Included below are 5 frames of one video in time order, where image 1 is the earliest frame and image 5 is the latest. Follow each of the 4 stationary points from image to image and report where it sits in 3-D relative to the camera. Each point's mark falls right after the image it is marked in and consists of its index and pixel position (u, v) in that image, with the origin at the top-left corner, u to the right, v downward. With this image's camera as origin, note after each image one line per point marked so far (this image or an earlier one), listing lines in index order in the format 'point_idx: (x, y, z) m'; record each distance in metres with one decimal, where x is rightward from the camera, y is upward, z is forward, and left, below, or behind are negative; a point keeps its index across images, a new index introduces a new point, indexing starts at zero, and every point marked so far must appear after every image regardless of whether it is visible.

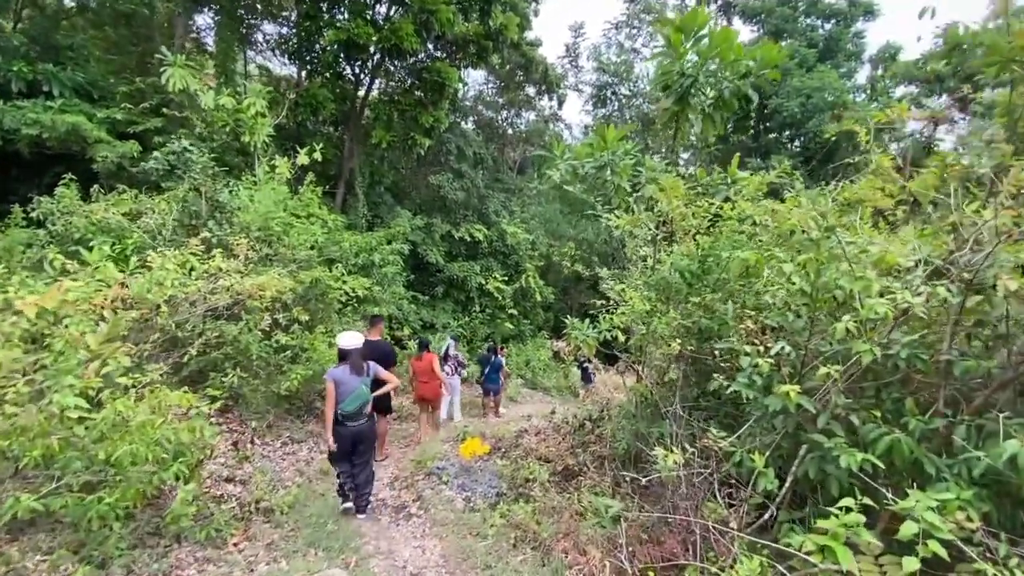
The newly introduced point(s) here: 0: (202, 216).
0: (-4.9, +1.2, +7.8) m
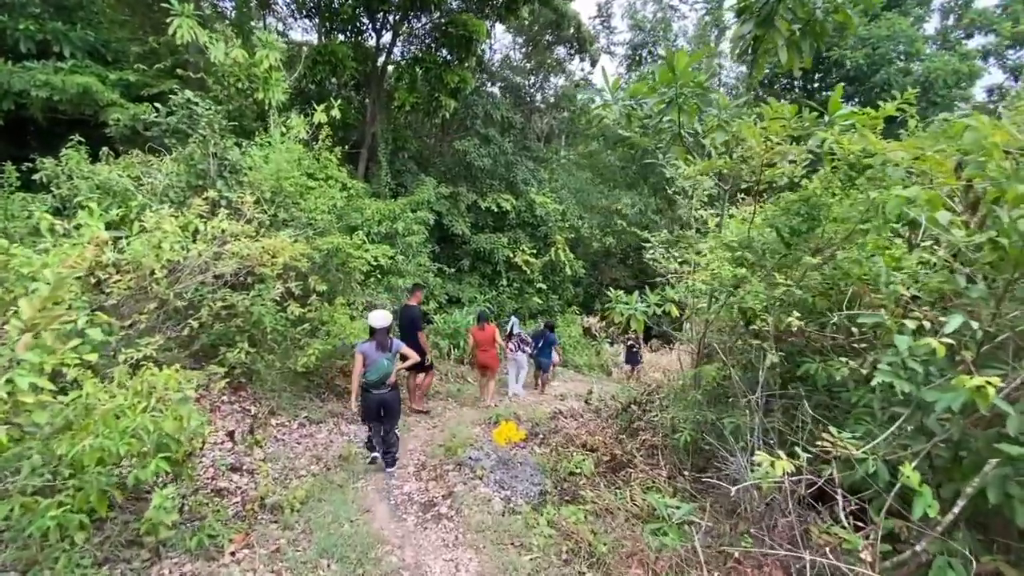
0: (-4.4, +1.6, +7.1) m
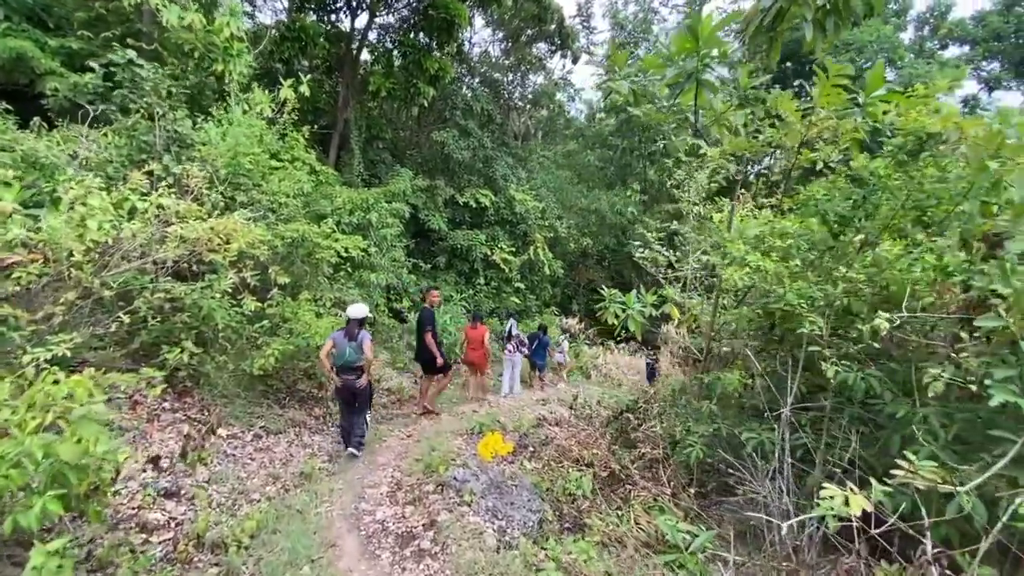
0: (-4.5, +1.8, +6.2) m
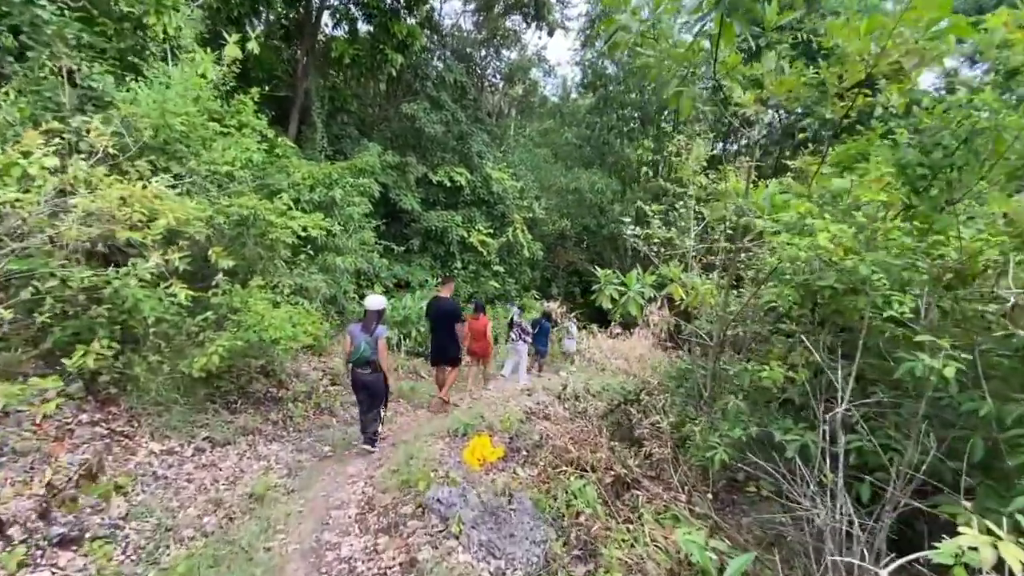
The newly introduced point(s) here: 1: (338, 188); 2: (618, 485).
0: (-4.7, +1.9, +5.1) m
1: (-3.1, +1.8, +8.7) m
2: (+1.0, -1.8, +4.5) m
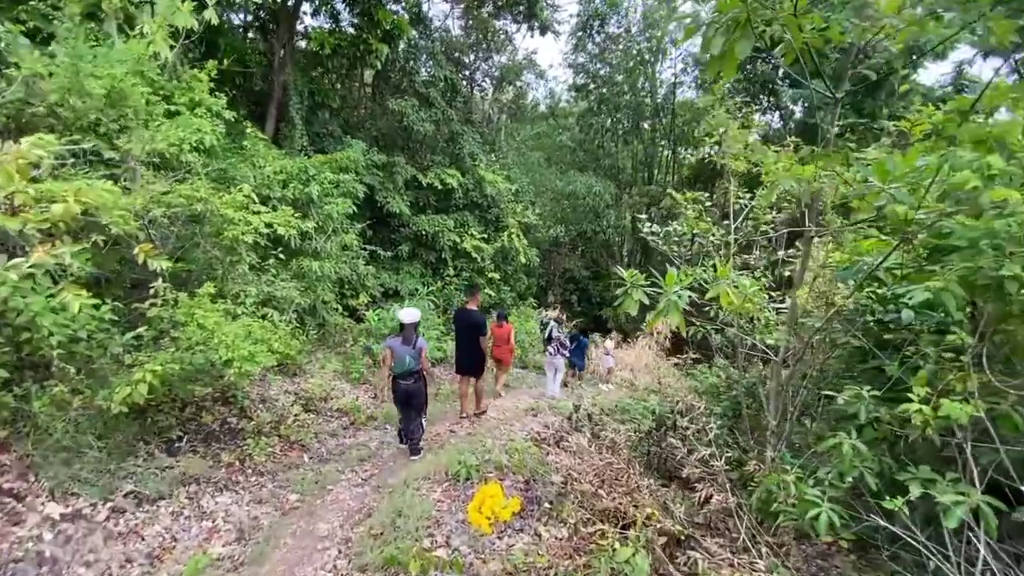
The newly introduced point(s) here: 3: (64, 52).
0: (-4.6, +1.8, +4.0) m
1: (-3.1, +1.7, +7.7) m
2: (+1.1, -1.9, +3.5) m
3: (-4.1, +2.1, +4.5) m
